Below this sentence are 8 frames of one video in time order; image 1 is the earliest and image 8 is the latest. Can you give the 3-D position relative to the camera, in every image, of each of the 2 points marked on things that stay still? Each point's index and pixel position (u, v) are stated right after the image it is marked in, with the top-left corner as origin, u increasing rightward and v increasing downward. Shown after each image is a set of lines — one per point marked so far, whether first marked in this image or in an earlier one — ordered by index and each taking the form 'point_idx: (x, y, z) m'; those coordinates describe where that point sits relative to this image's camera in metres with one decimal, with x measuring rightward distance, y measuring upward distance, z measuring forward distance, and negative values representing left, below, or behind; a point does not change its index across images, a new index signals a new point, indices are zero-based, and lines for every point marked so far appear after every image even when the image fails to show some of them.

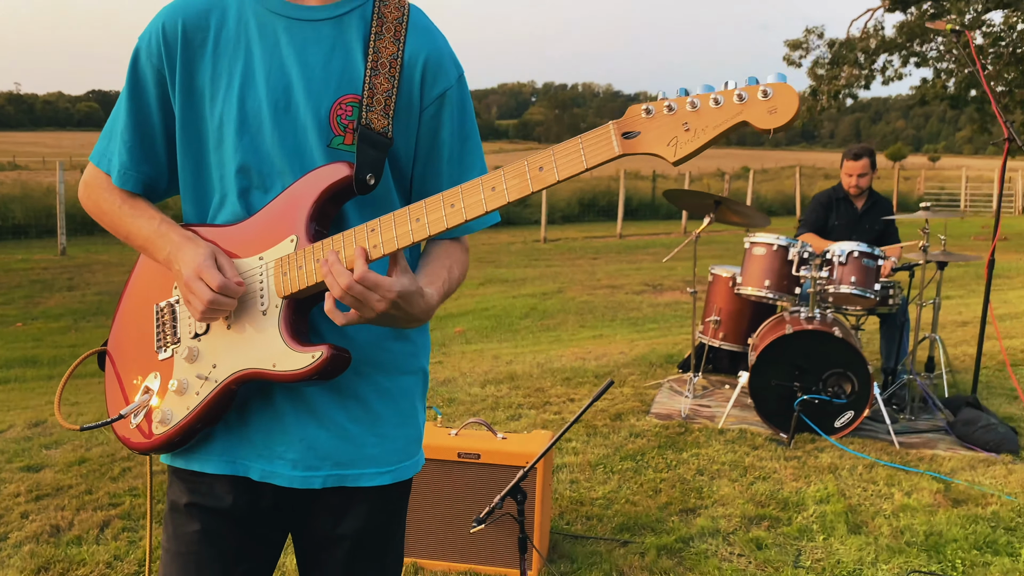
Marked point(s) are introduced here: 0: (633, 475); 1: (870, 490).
0: (+0.7, -1.0, +3.7) m
1: (+1.9, -1.1, +3.6) m
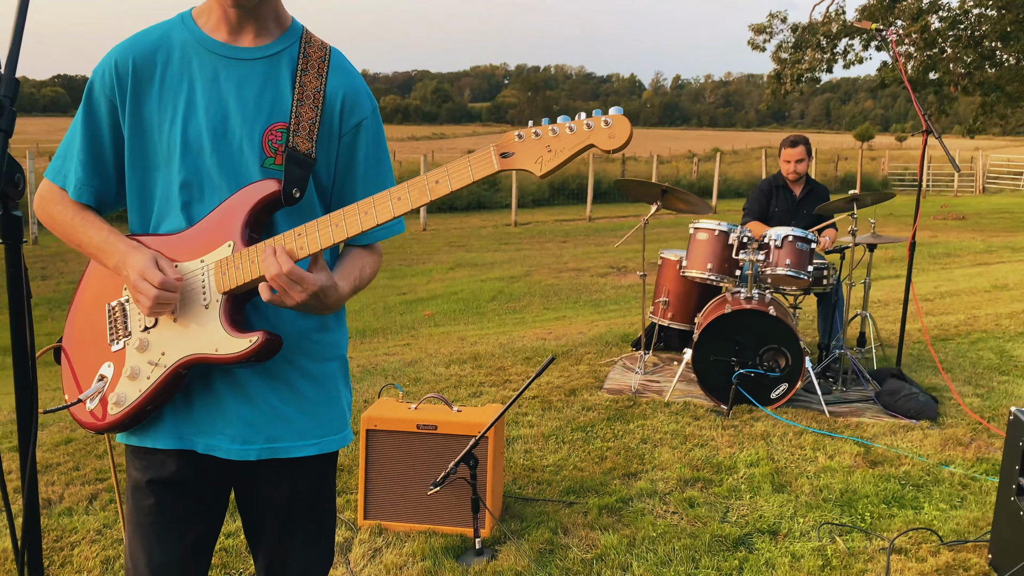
0: (+0.4, -0.9, +4.1) m
1: (+1.6, -1.0, +4.0) m
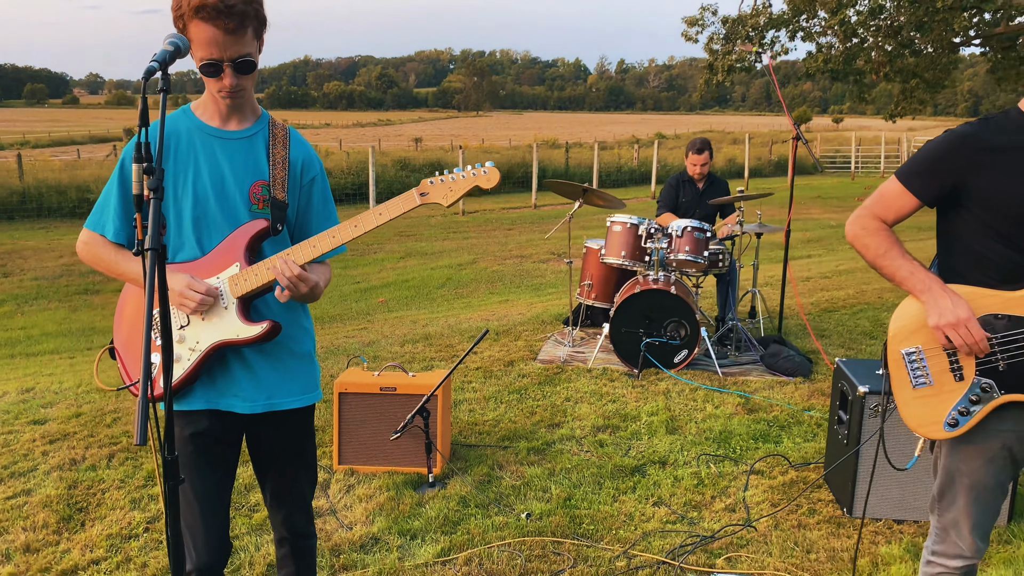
0: (0.0, -0.8, +4.9) m
1: (+1.3, -0.8, +4.9) m
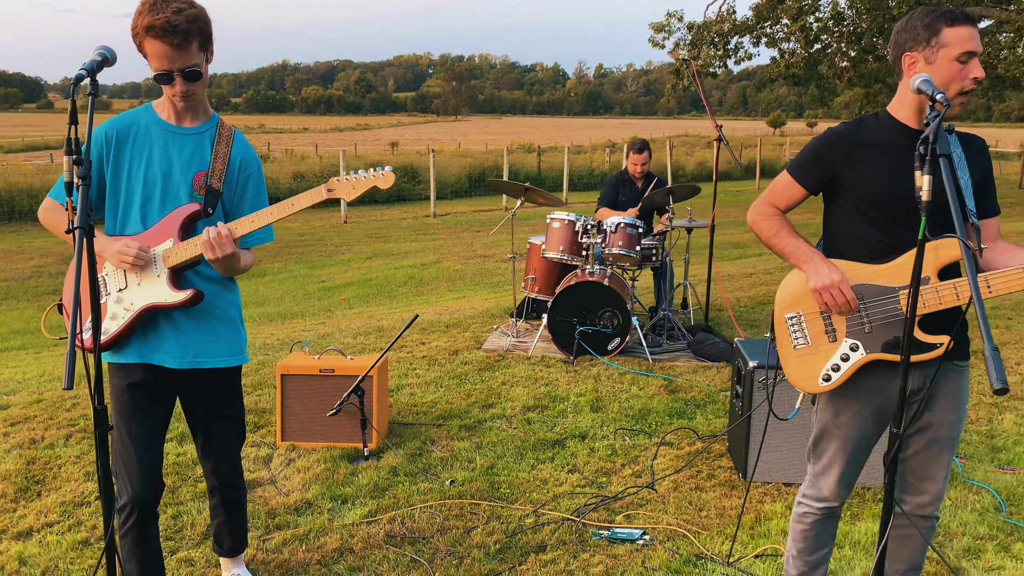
0: (-0.4, -0.7, +5.2) m
1: (+0.8, -0.8, +5.3) m
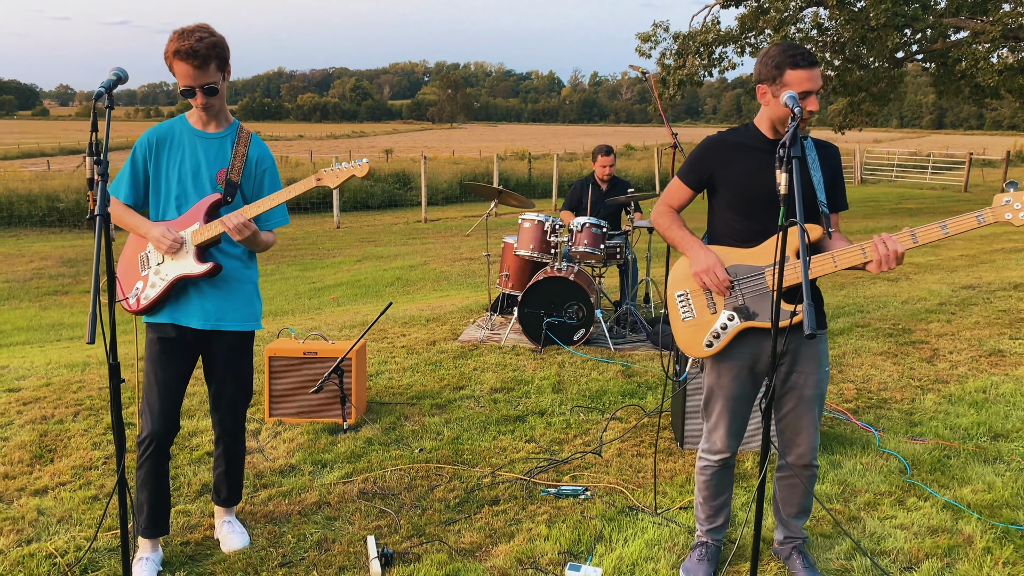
0: (-0.7, -0.7, +5.7) m
1: (+0.6, -0.7, +5.8) m
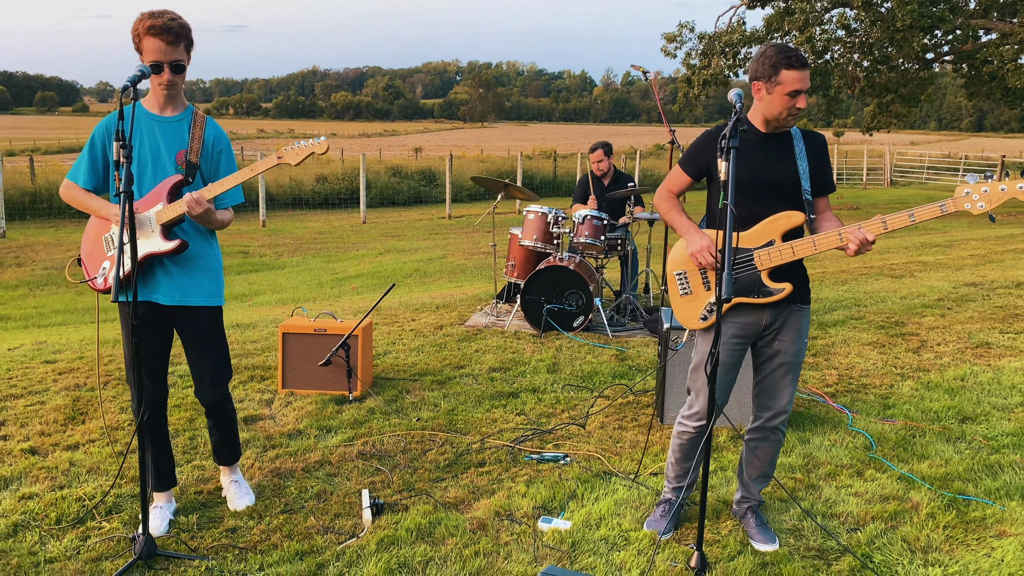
0: (-0.7, -0.6, +6.1) m
1: (+0.6, -0.6, +6.1) m
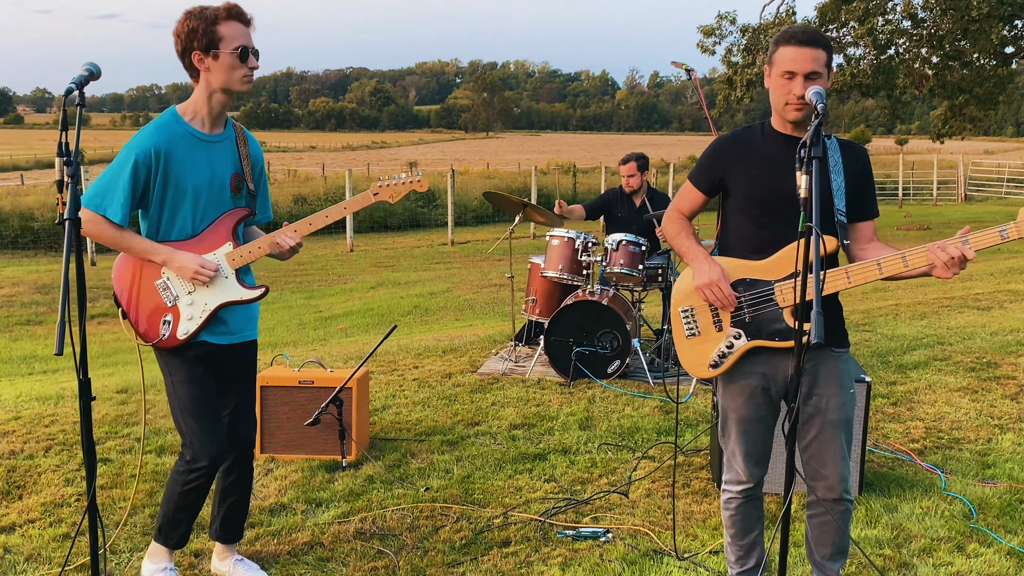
0: (-0.5, -0.8, +5.5) m
1: (+0.8, -0.8, +5.4) m
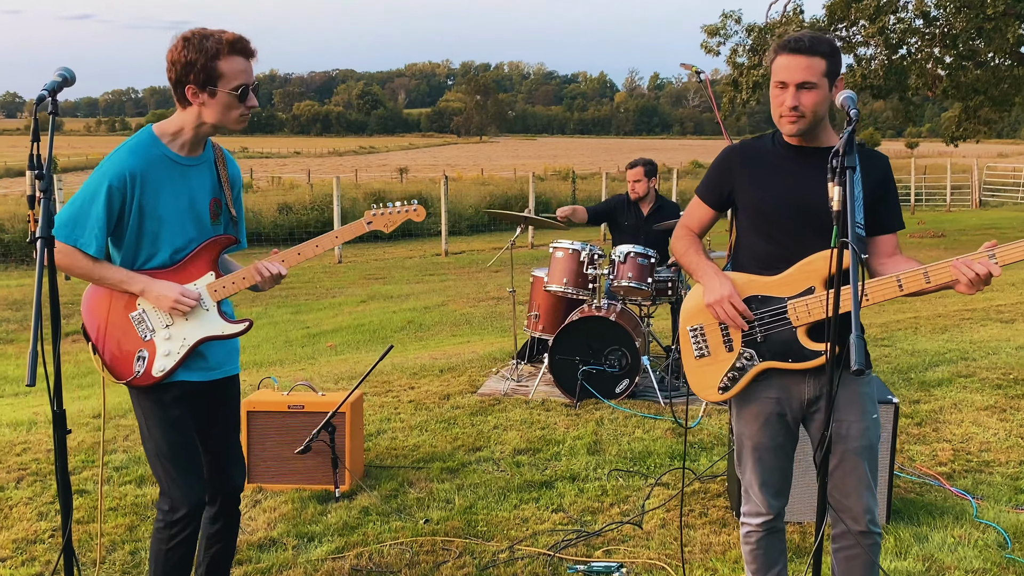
0: (-0.4, -0.9, +5.3) m
1: (+0.8, -0.9, +5.2) m
